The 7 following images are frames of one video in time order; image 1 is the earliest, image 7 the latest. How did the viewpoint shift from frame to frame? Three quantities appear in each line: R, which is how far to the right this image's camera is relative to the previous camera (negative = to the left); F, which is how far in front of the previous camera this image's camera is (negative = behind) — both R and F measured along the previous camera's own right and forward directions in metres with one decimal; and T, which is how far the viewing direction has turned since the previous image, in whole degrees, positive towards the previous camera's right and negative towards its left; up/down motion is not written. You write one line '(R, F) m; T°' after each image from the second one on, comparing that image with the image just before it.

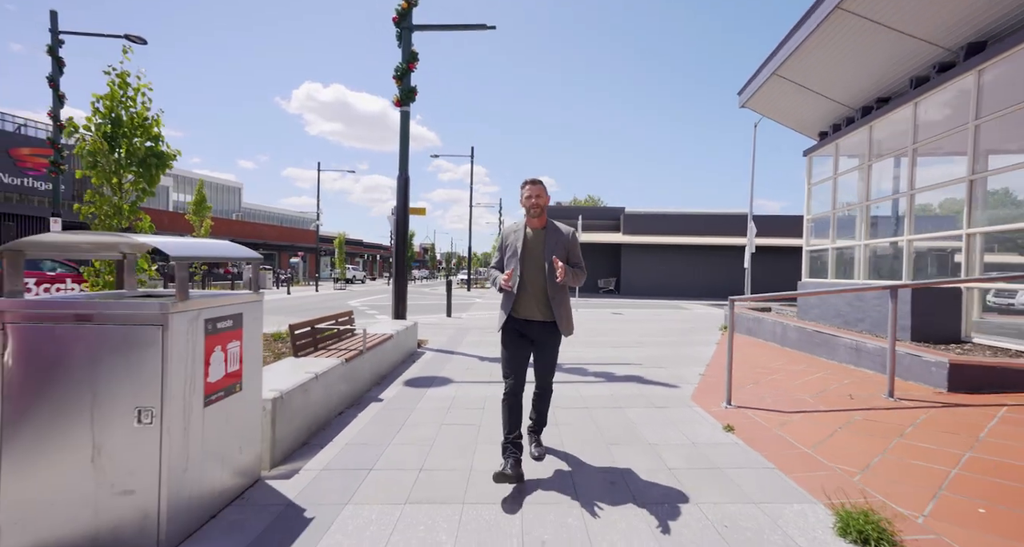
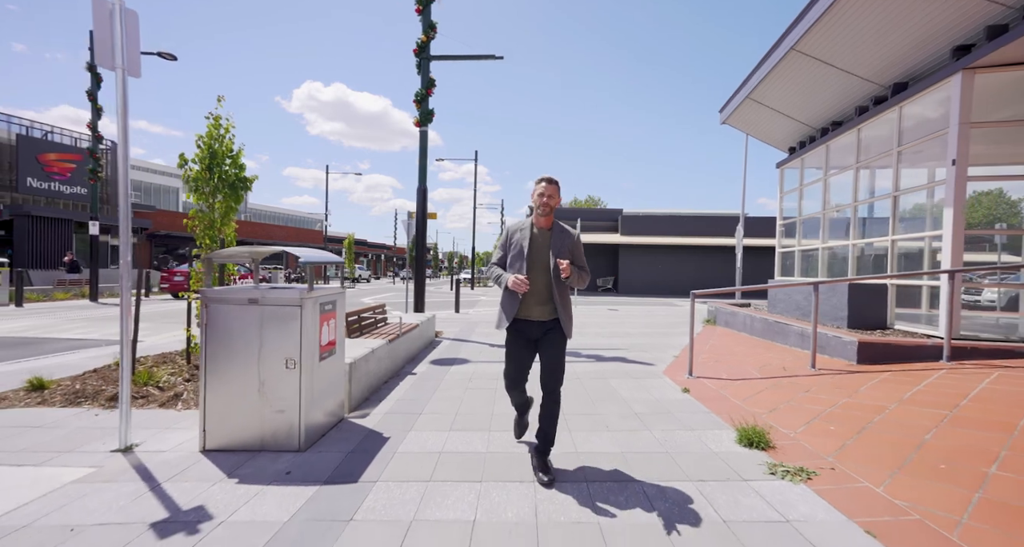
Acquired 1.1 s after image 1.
(-0.1, -1.3) m; 0°
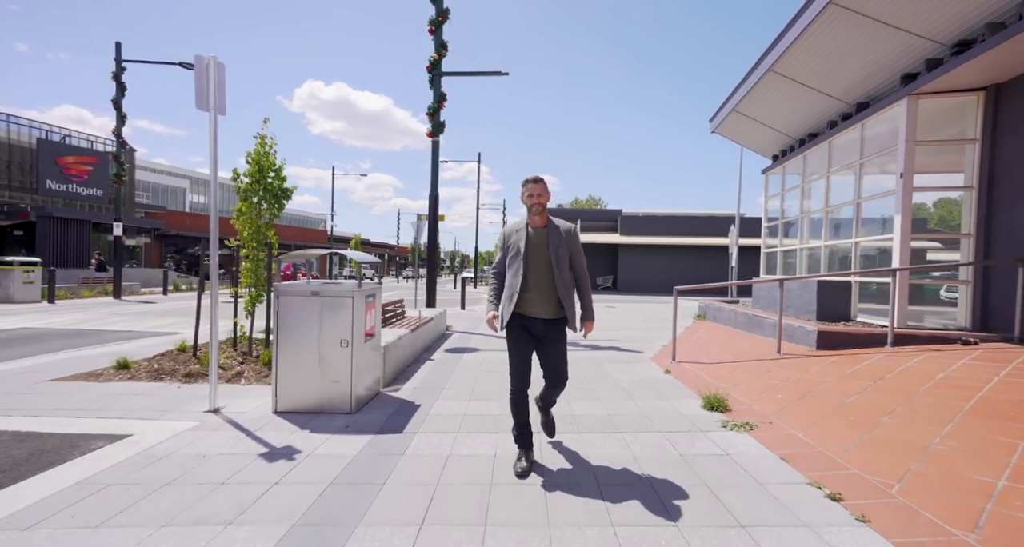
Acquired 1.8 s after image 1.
(-0.1, -0.9) m; 0°
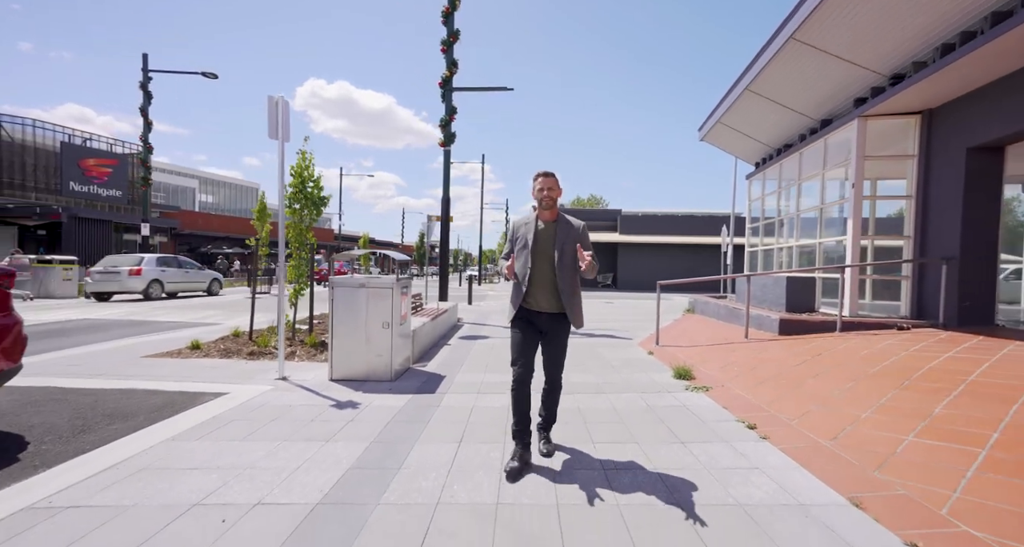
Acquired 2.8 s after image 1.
(-0.1, -1.1) m; 0°
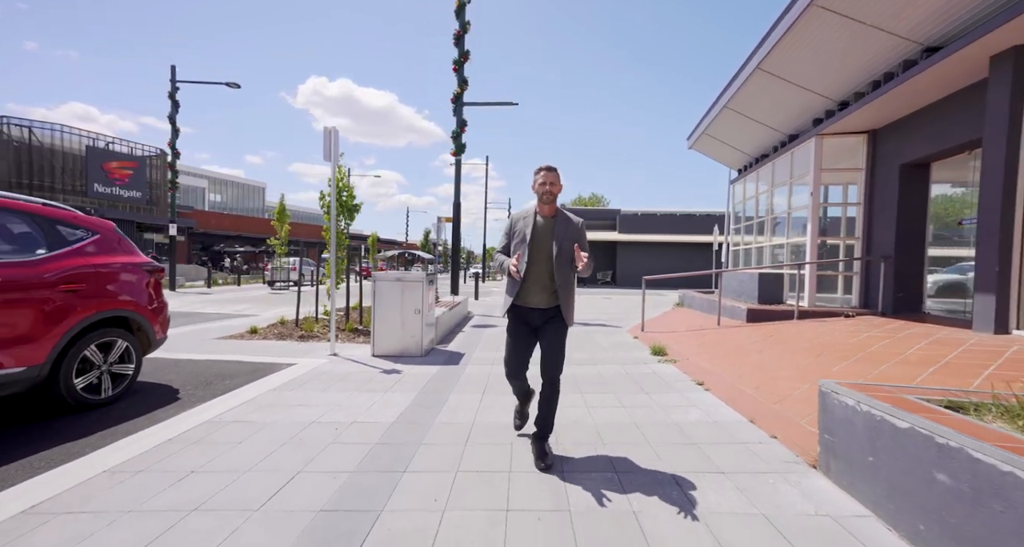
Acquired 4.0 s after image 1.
(-0.1, -1.3) m; 0°
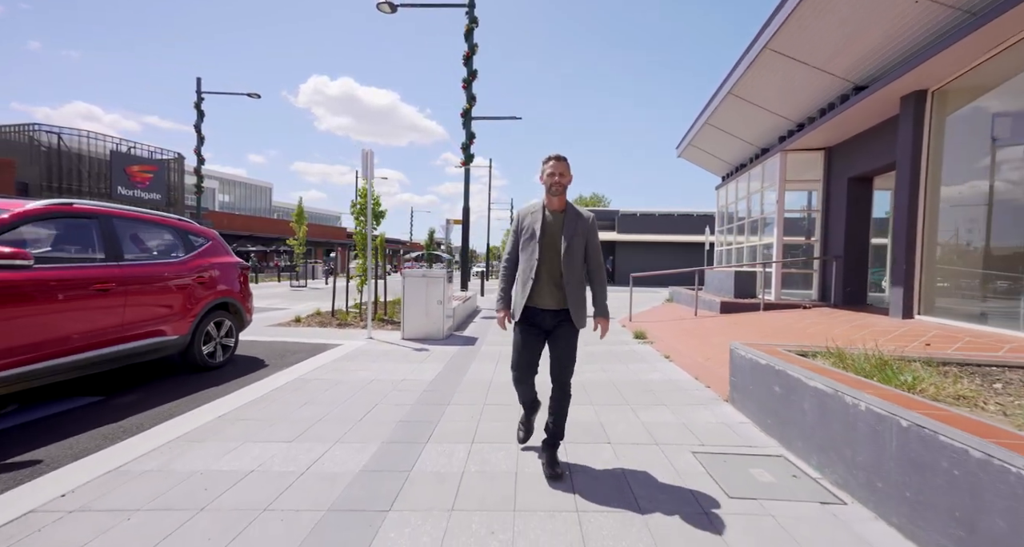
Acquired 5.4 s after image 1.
(-0.1, -1.4) m; 0°
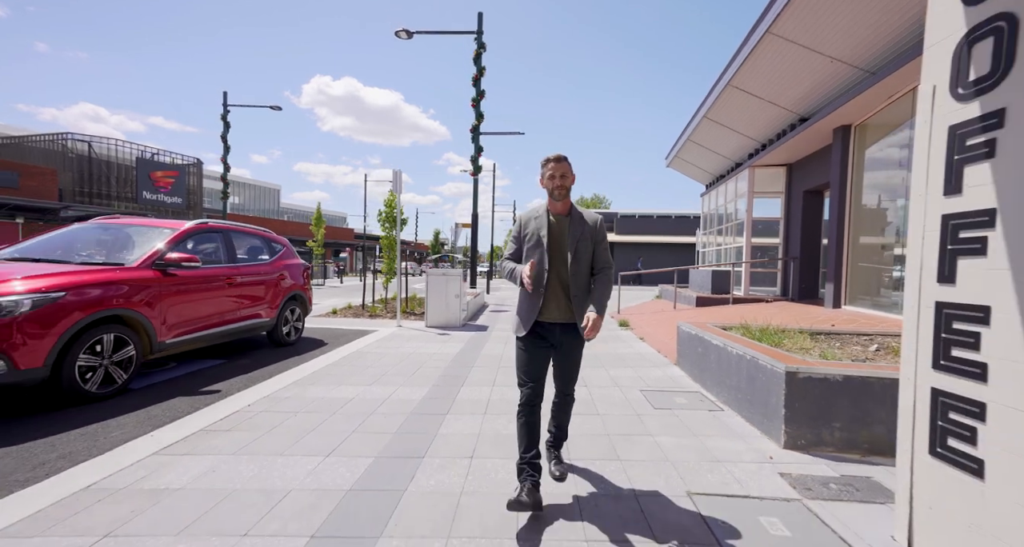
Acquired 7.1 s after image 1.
(-0.1, -1.6) m; 0°
